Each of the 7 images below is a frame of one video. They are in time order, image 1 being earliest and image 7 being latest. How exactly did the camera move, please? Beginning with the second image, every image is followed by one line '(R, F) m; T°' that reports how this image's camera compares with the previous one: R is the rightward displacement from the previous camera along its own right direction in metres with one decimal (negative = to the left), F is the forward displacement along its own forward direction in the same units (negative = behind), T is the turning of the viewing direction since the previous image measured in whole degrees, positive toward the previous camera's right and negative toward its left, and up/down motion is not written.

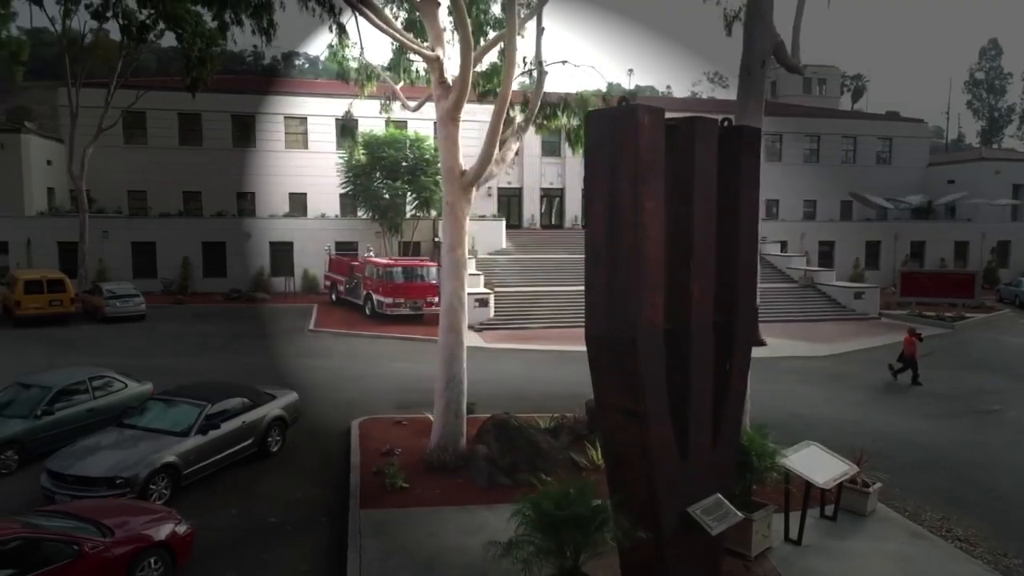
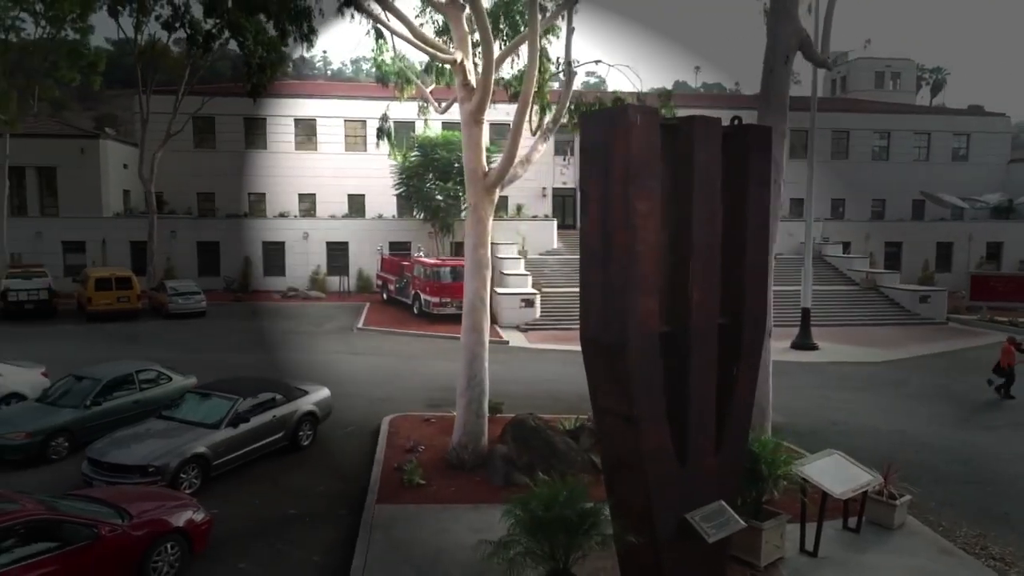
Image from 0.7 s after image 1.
(+0.7, 0.0) m; -5°
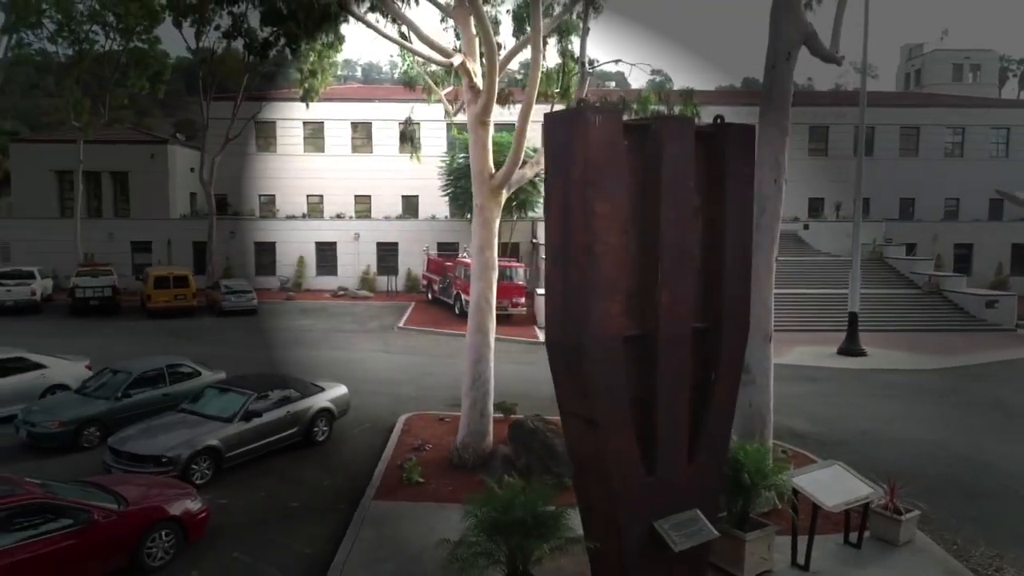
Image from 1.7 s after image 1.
(+1.0, 0.0) m; -5°
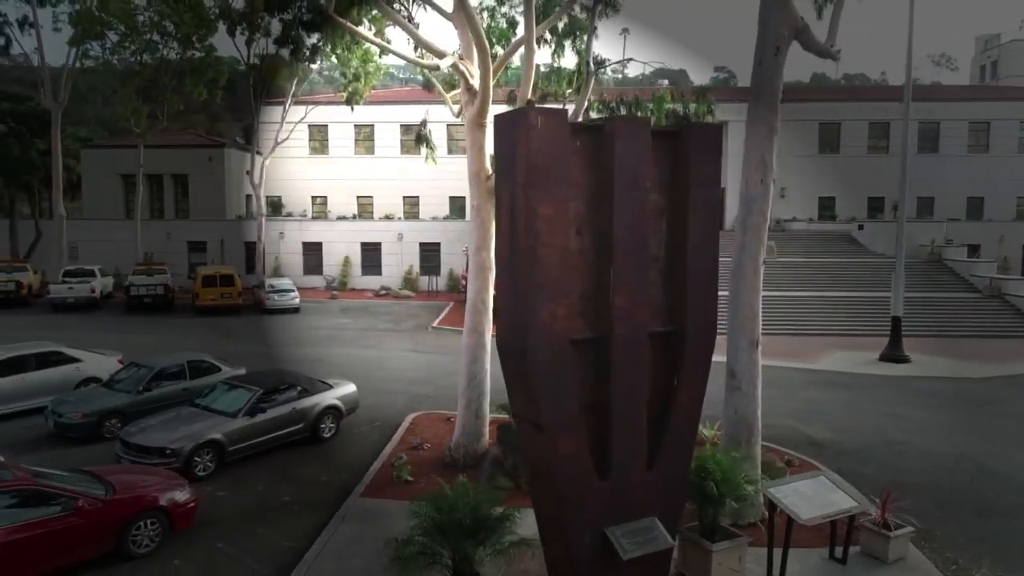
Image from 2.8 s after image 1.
(+1.1, +0.1) m; -5°
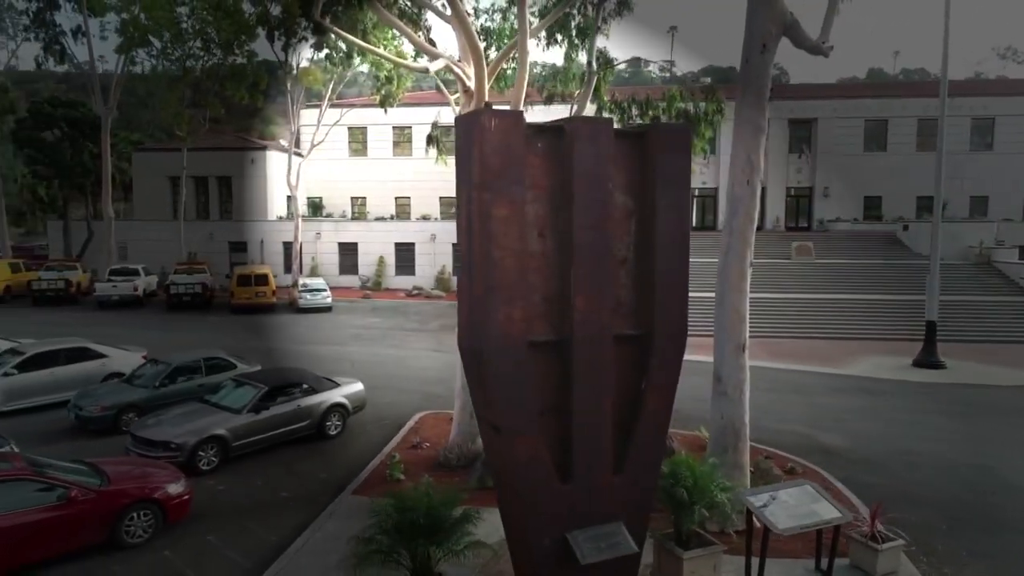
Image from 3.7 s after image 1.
(+0.8, 0.0) m; -4°
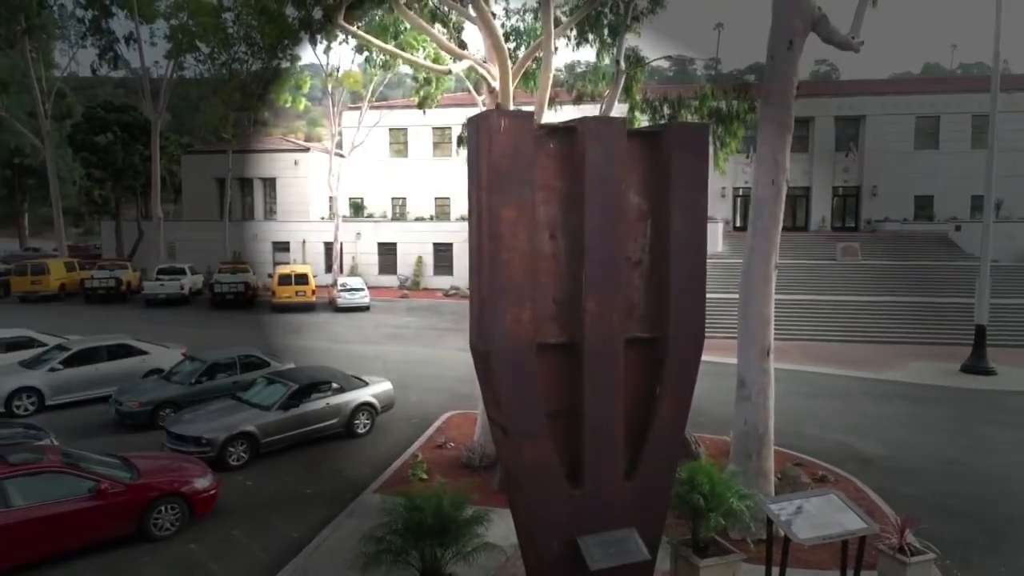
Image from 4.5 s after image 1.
(+0.3, 0.0) m; -3°
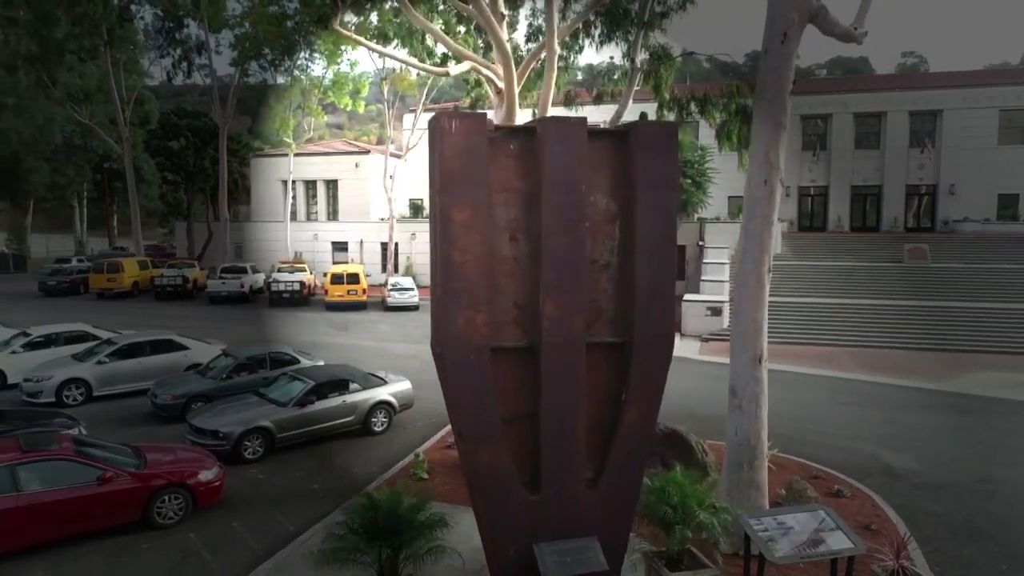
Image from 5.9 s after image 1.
(+1.0, +0.1) m; -6°
